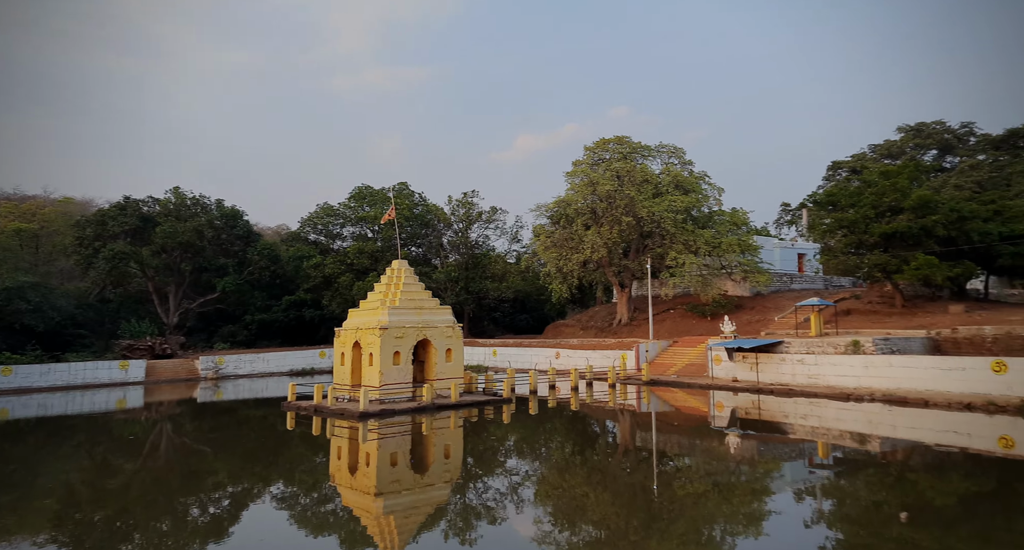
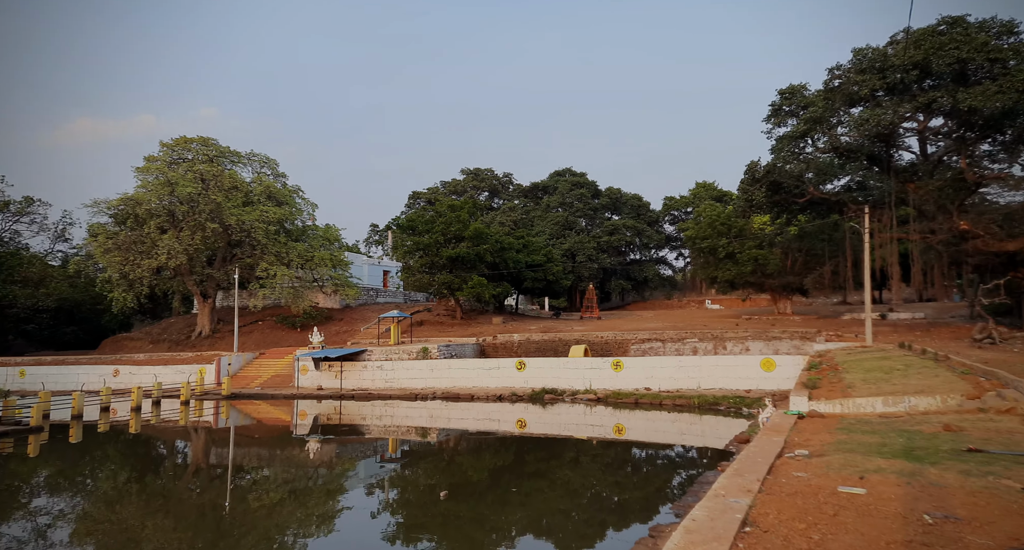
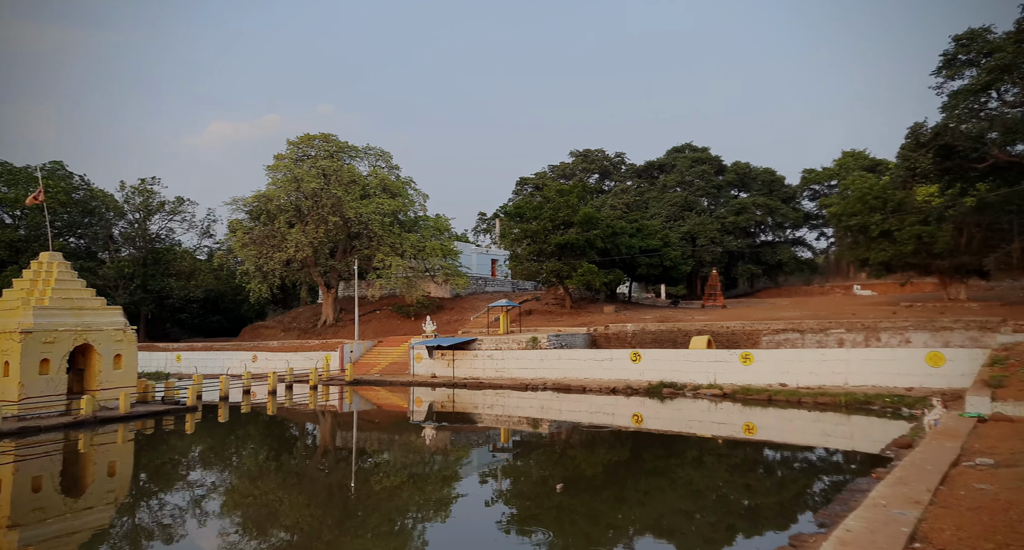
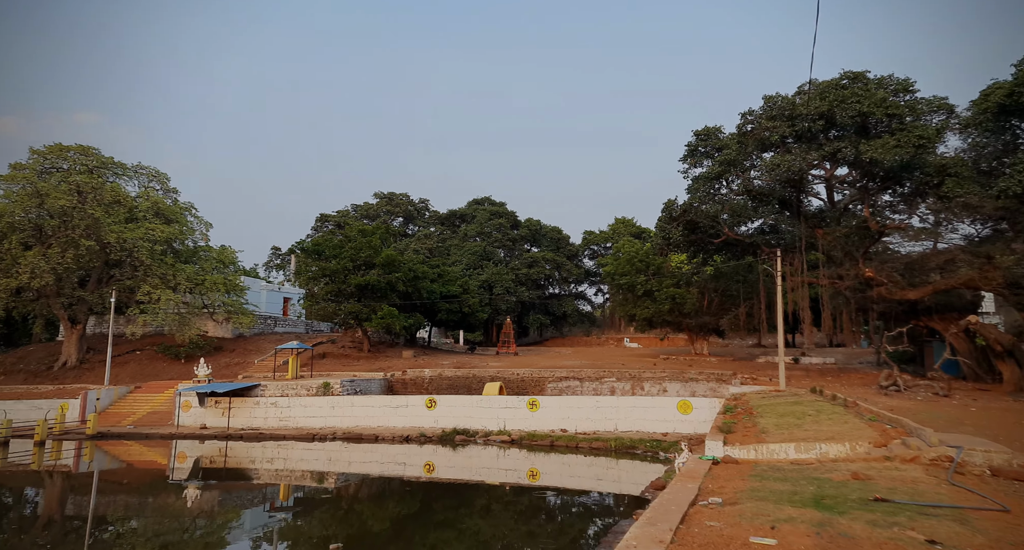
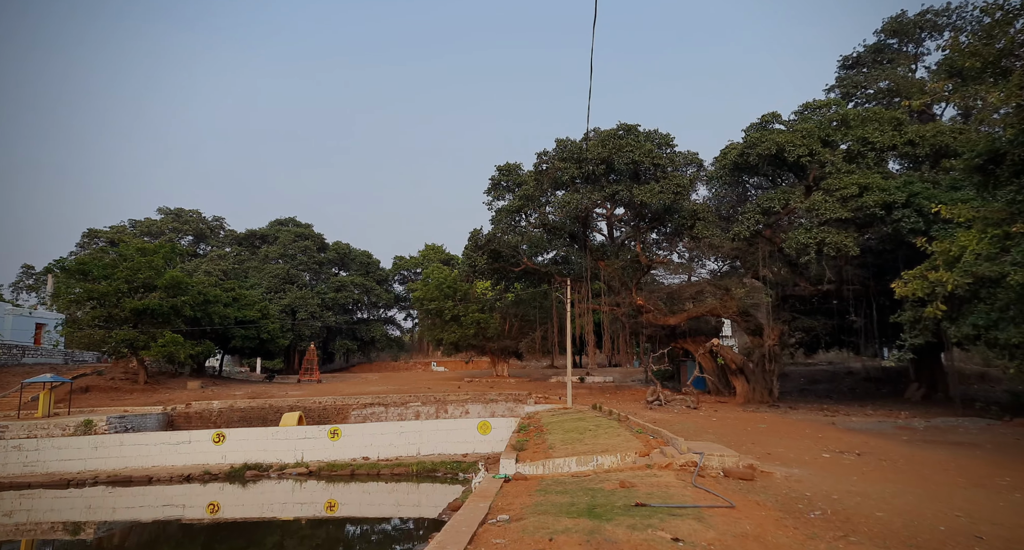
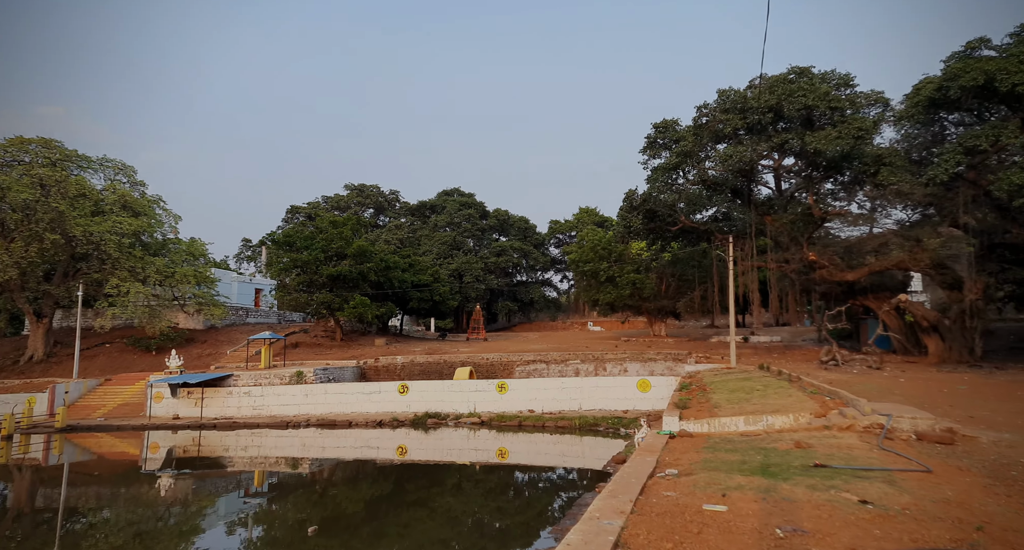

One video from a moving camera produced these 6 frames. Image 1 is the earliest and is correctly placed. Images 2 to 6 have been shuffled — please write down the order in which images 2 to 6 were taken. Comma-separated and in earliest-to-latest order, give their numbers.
3, 2, 6, 5, 4
